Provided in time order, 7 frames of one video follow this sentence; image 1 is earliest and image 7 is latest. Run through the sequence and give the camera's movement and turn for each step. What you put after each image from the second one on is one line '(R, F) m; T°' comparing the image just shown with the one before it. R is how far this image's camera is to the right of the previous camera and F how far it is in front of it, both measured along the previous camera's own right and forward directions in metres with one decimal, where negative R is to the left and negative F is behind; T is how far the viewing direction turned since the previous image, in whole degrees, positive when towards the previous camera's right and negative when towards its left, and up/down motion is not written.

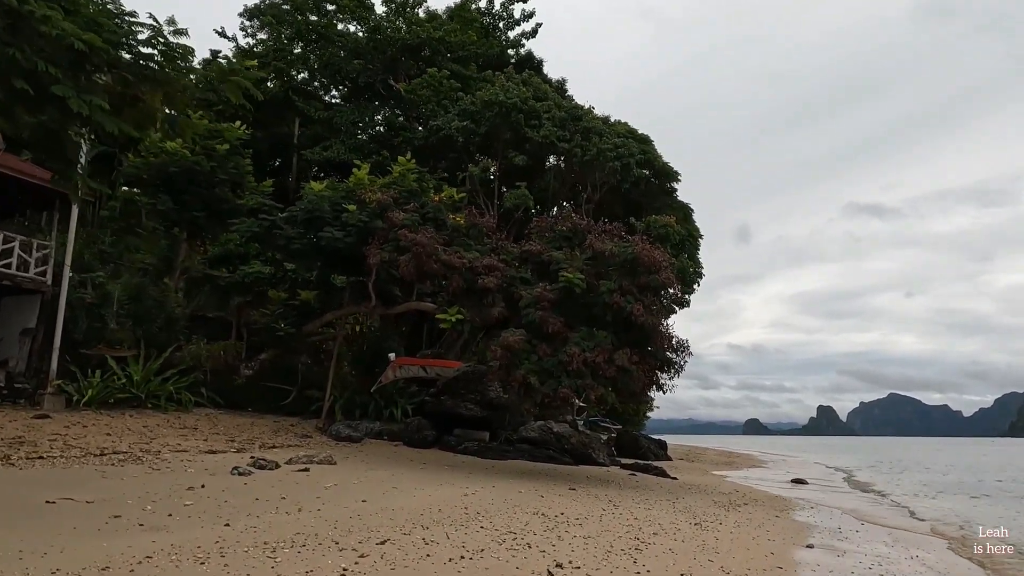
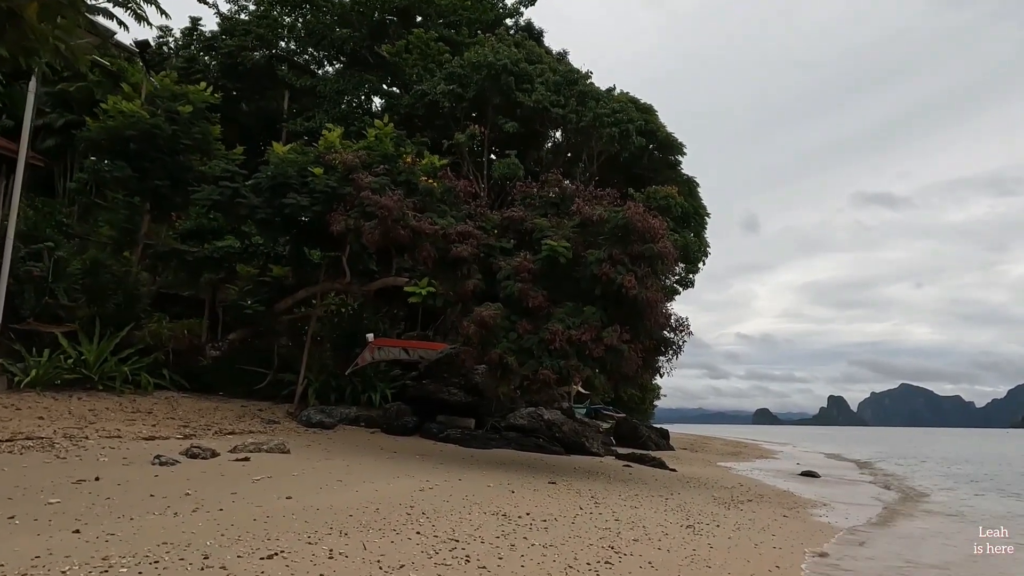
(+0.6, +1.4) m; -1°
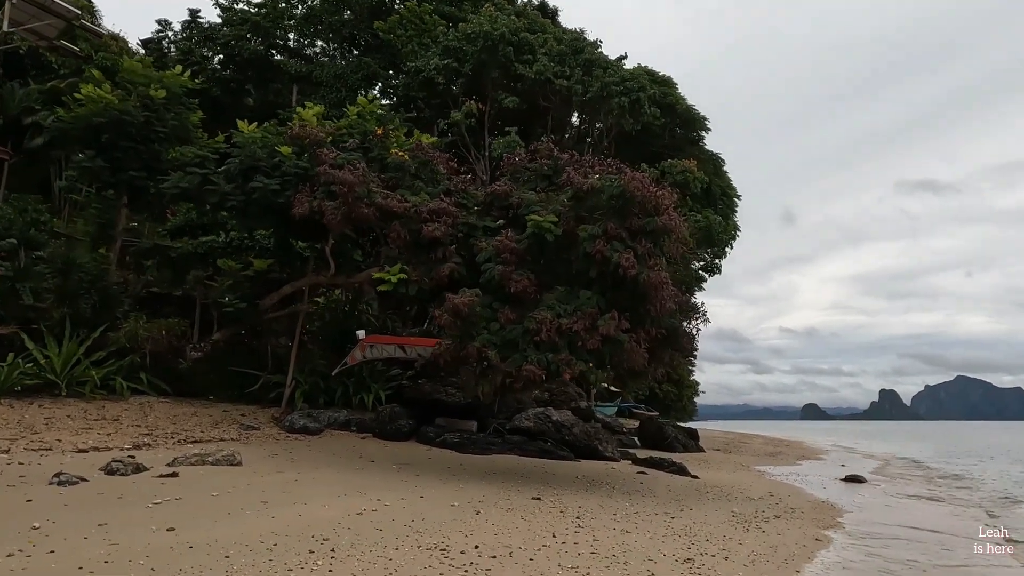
(+0.8, +1.5) m; -3°
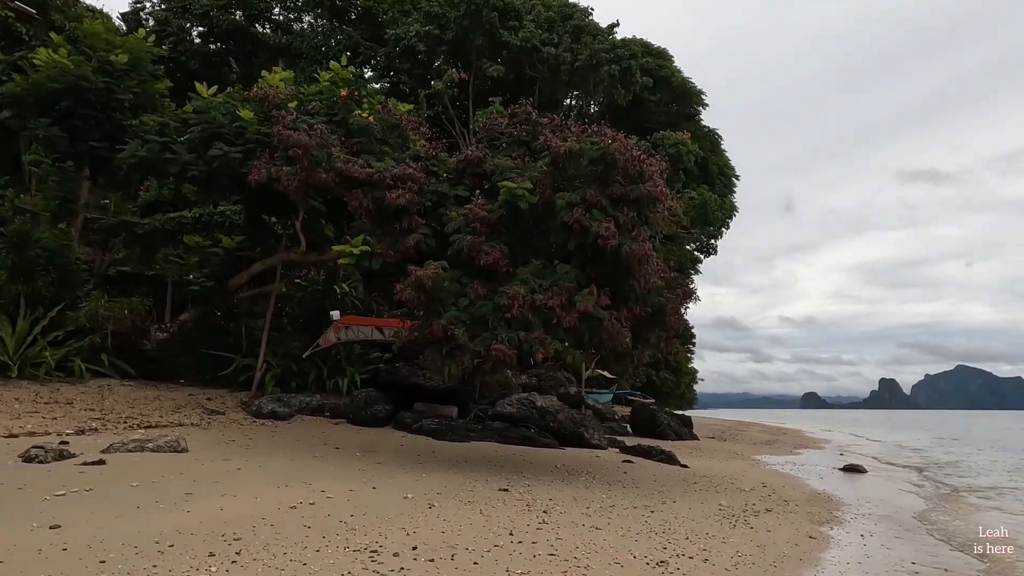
(+0.4, +0.8) m; 0°
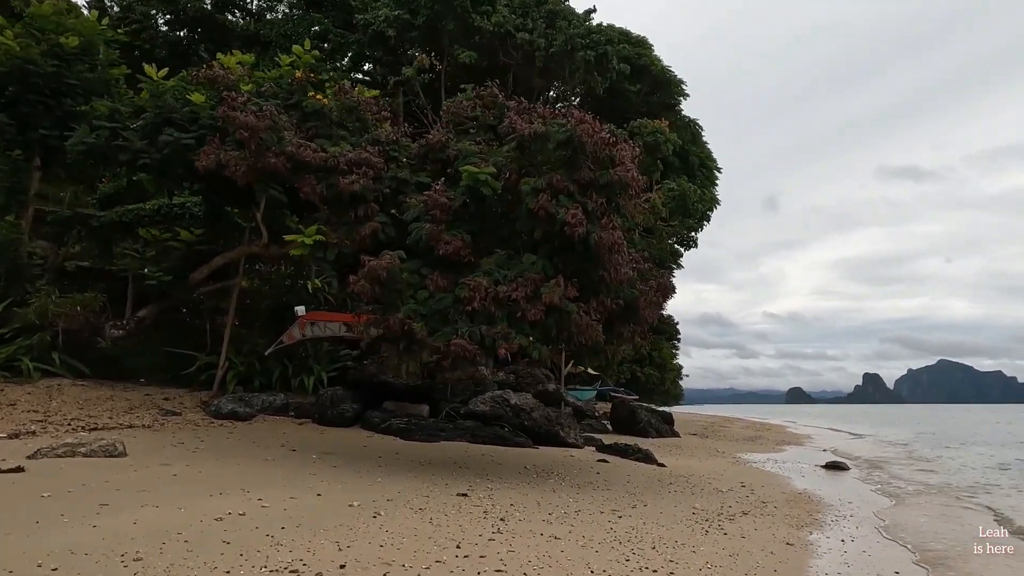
(+0.3, +0.5) m; +1°
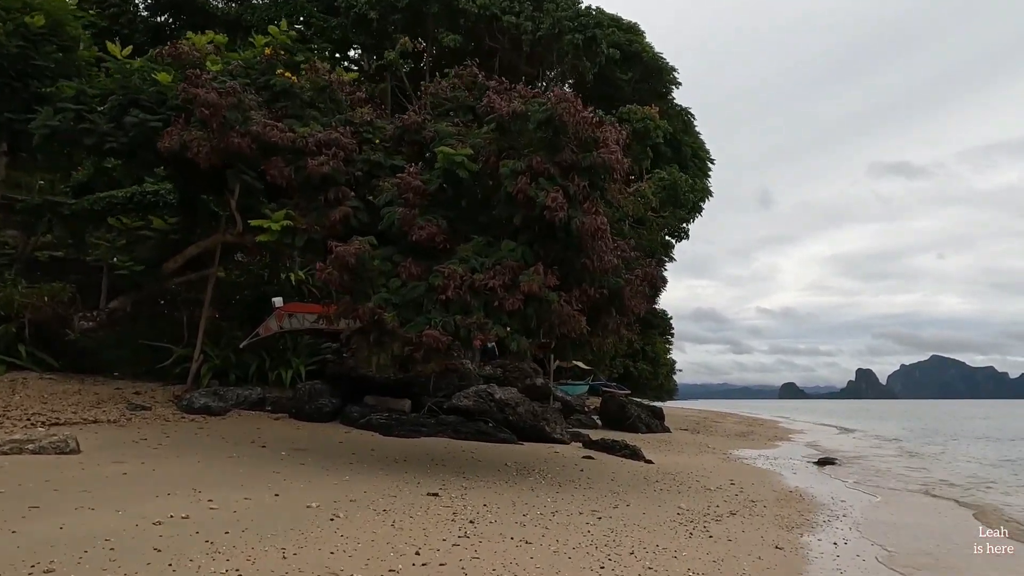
(+0.2, +0.4) m; 0°
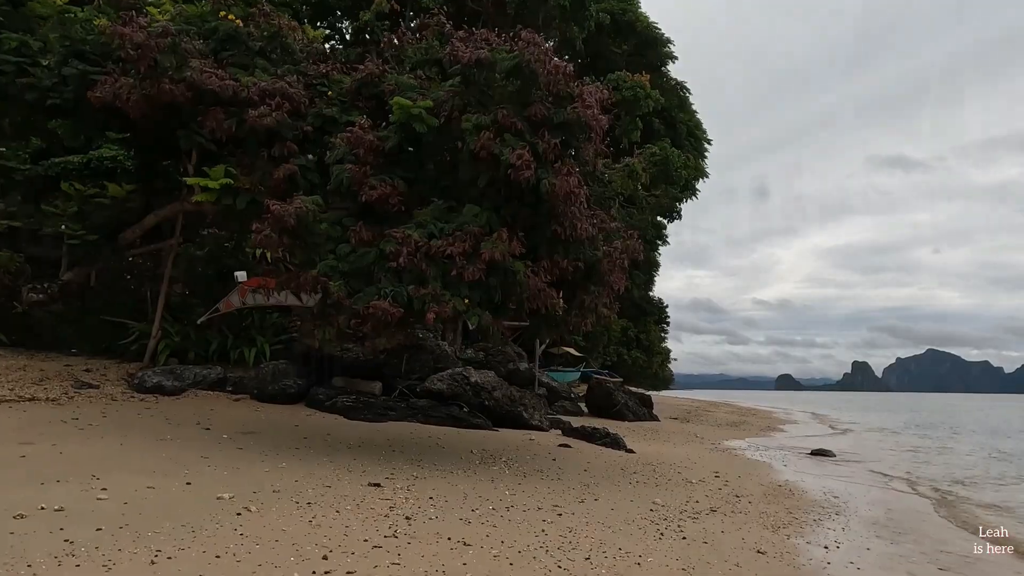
(+0.4, +0.8) m; 0°
